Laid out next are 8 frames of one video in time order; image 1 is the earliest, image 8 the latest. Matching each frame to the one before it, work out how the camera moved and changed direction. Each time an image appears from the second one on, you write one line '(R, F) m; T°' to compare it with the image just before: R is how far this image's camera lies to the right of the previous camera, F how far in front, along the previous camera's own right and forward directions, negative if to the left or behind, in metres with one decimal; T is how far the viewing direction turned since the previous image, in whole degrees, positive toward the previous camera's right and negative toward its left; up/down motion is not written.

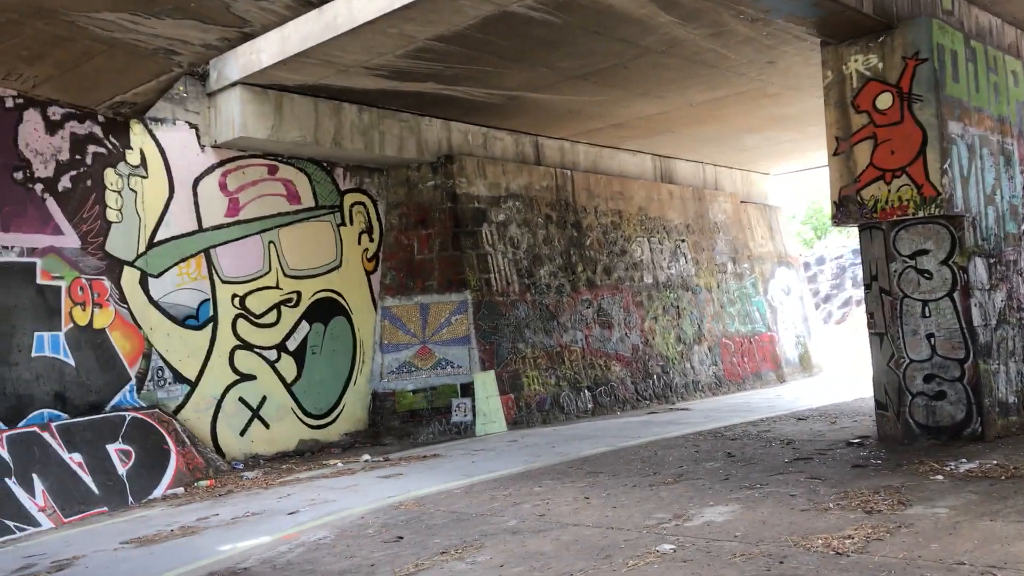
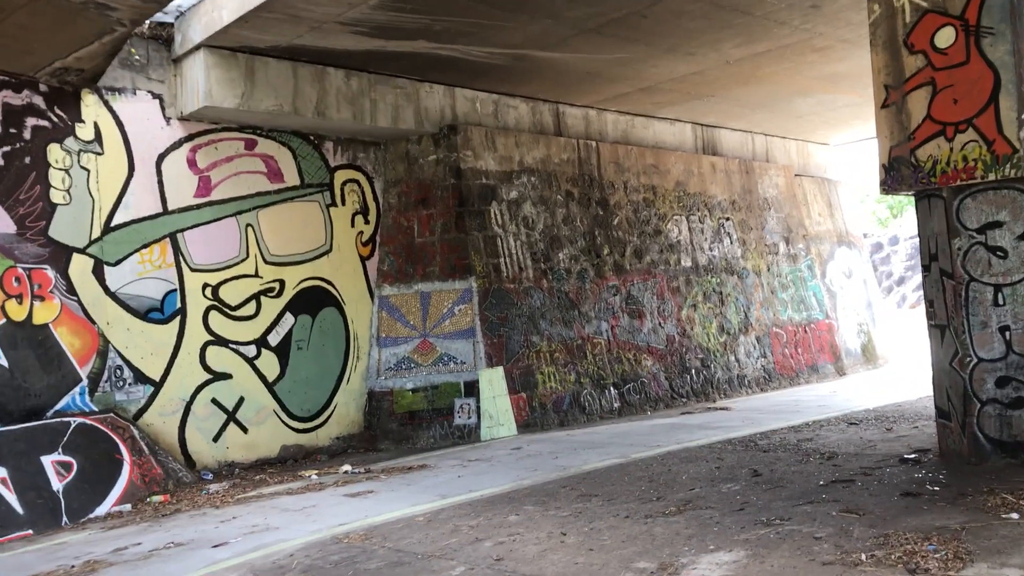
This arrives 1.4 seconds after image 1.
(+0.7, +1.4) m; -4°
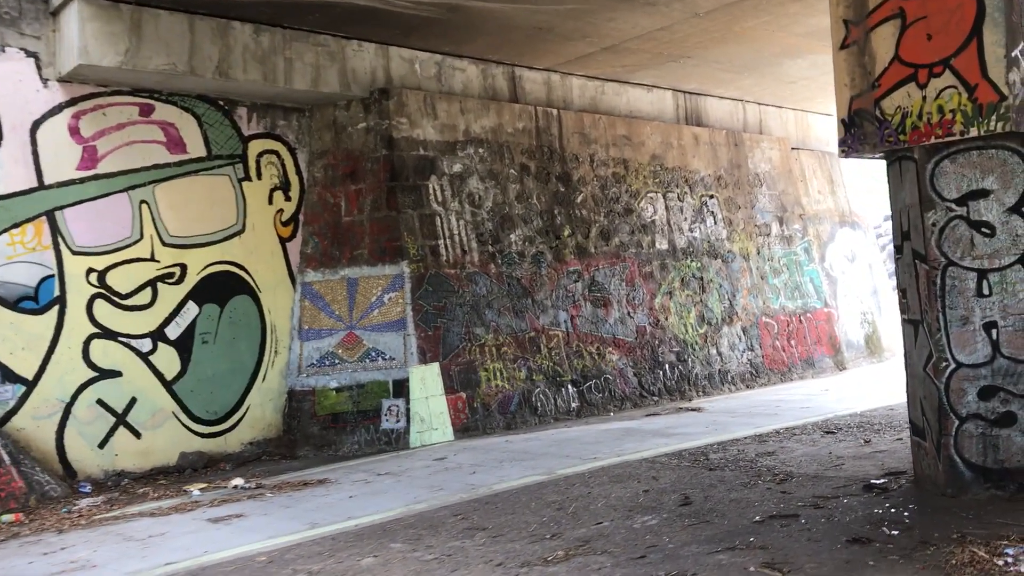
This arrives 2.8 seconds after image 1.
(+0.9, +1.3) m; -2°
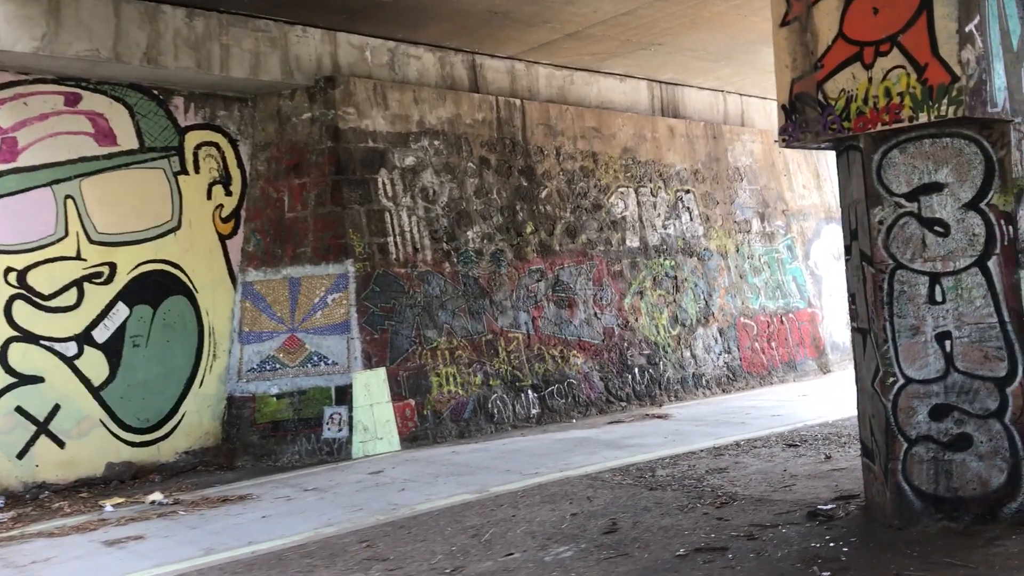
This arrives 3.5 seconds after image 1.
(+0.5, +0.5) m; -1°
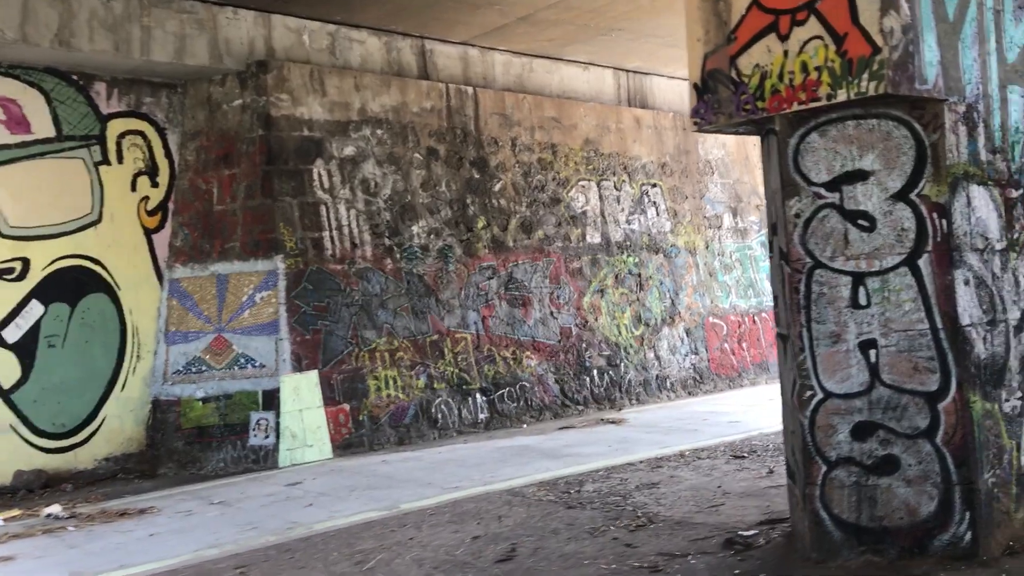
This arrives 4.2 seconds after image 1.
(+0.6, +0.5) m; 0°
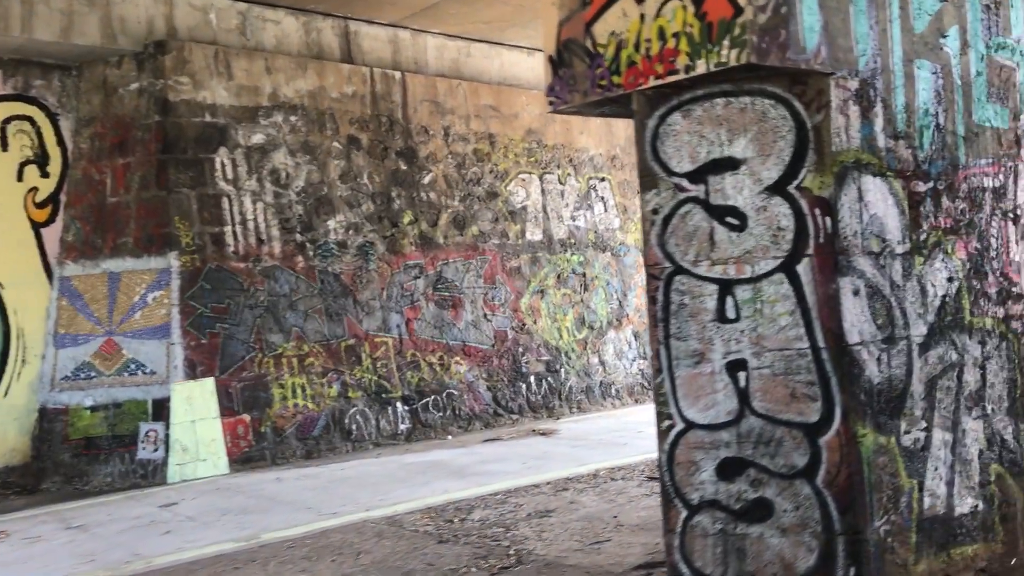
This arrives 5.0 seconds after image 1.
(+0.7, +0.6) m; 0°
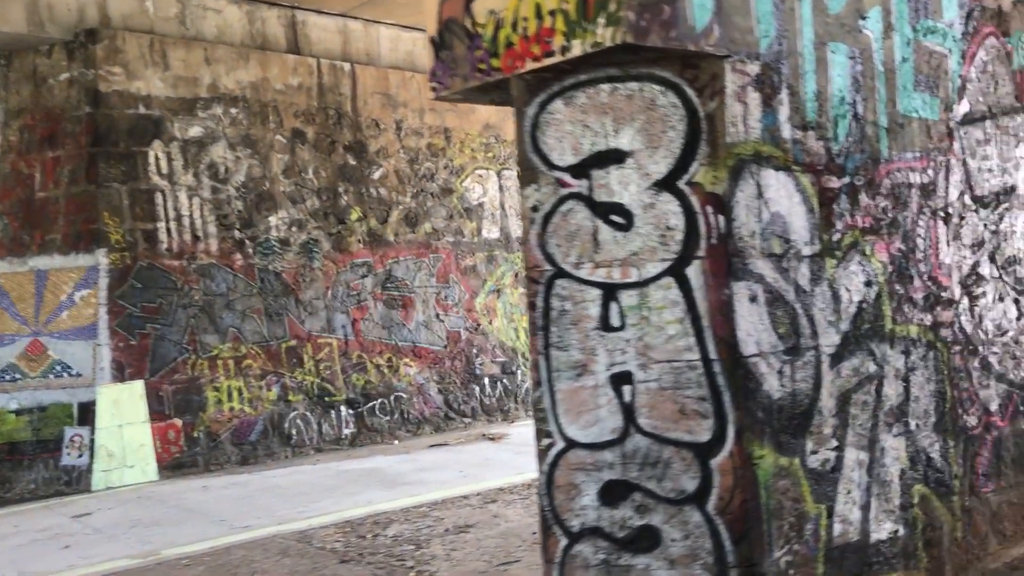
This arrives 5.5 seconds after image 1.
(+0.4, +0.3) m; 0°
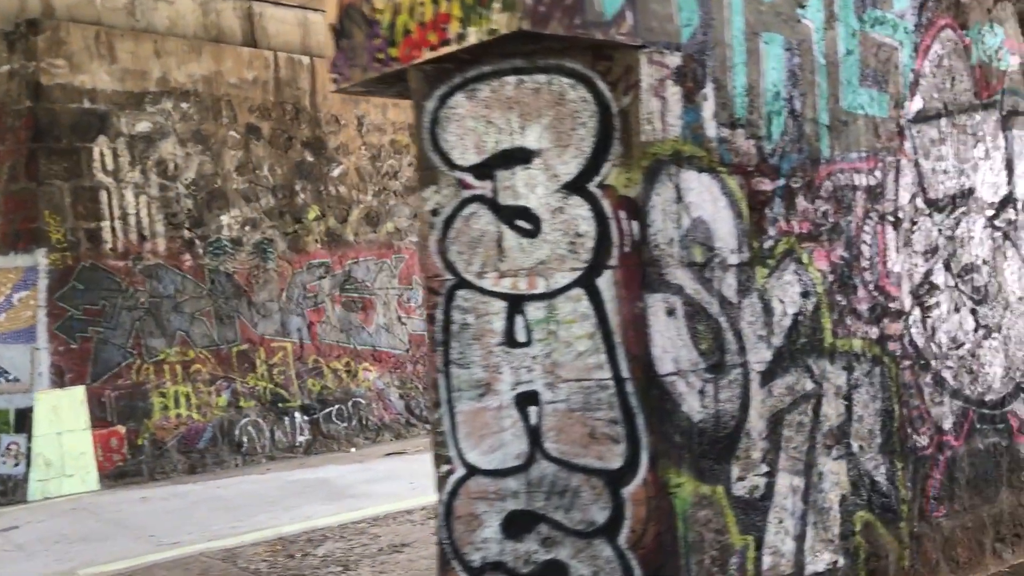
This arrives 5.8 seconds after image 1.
(+0.3, +0.3) m; 0°
